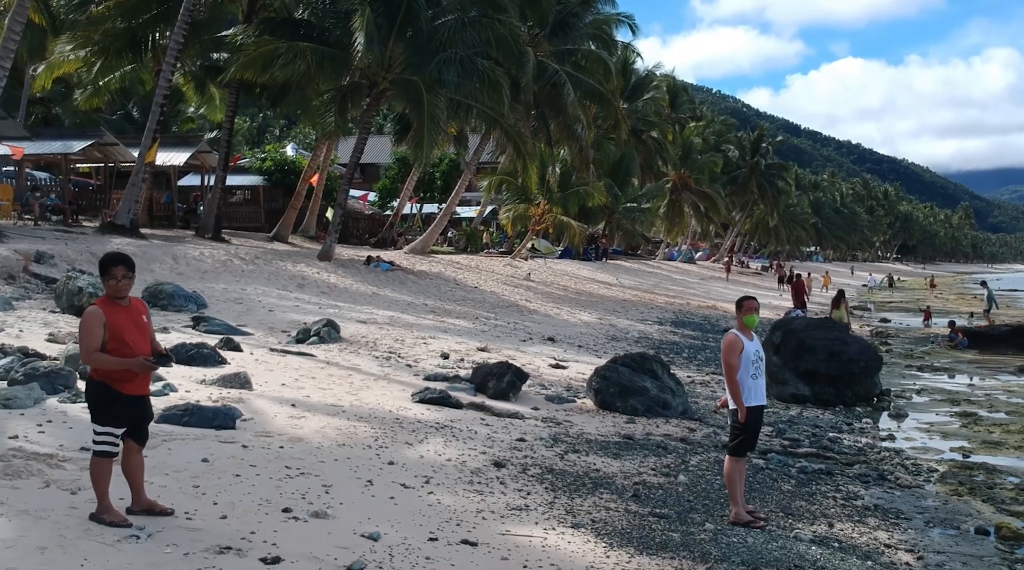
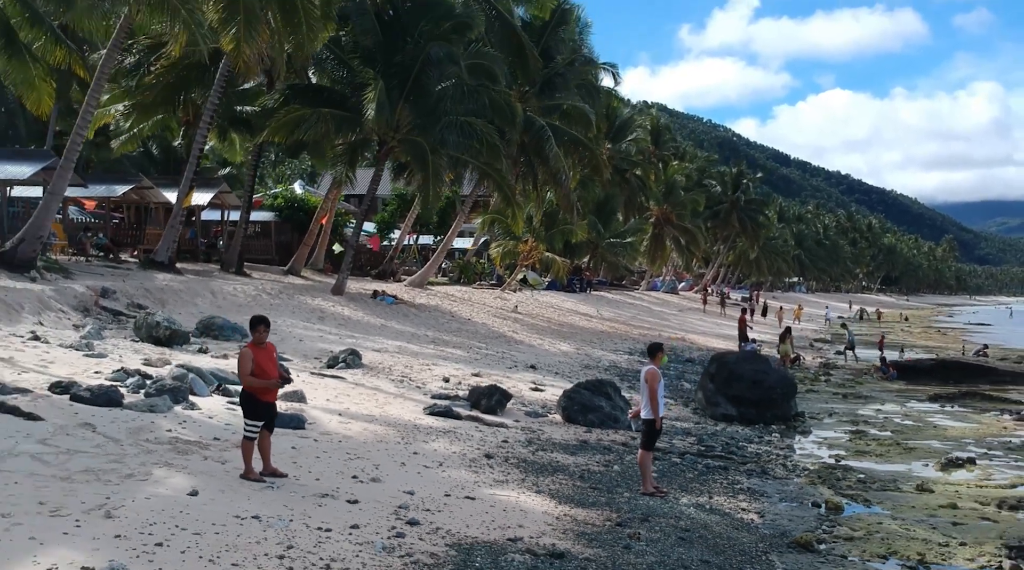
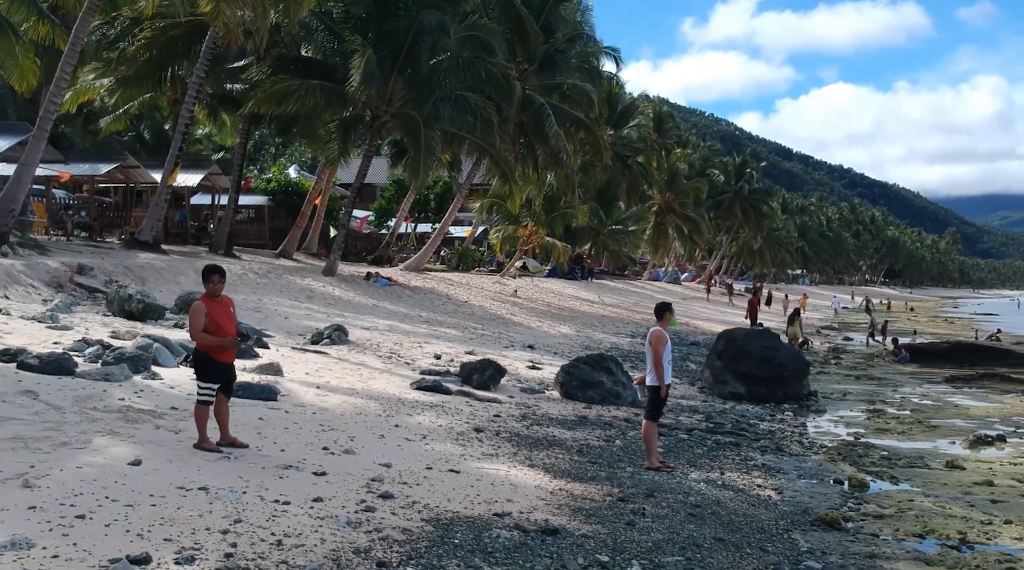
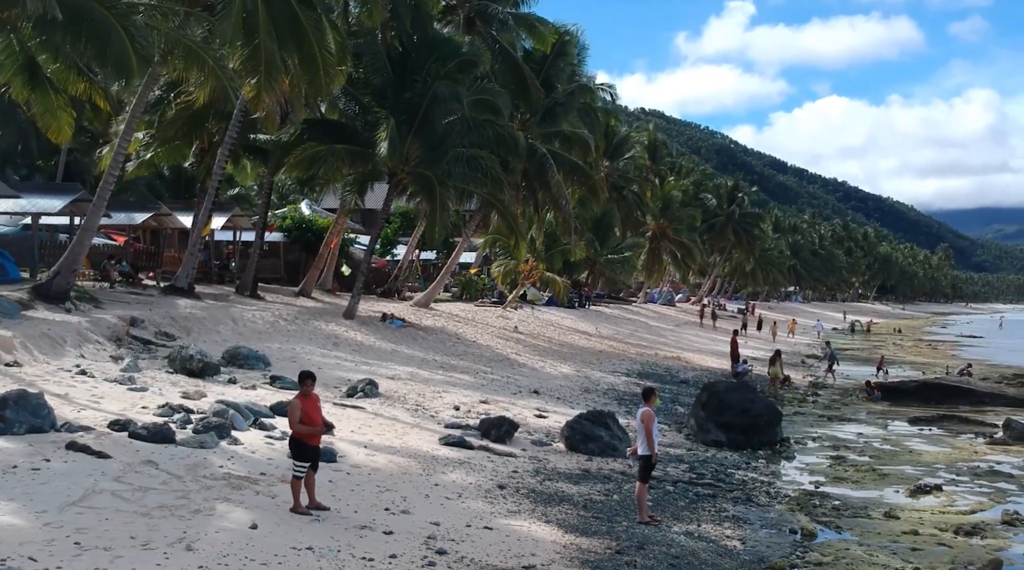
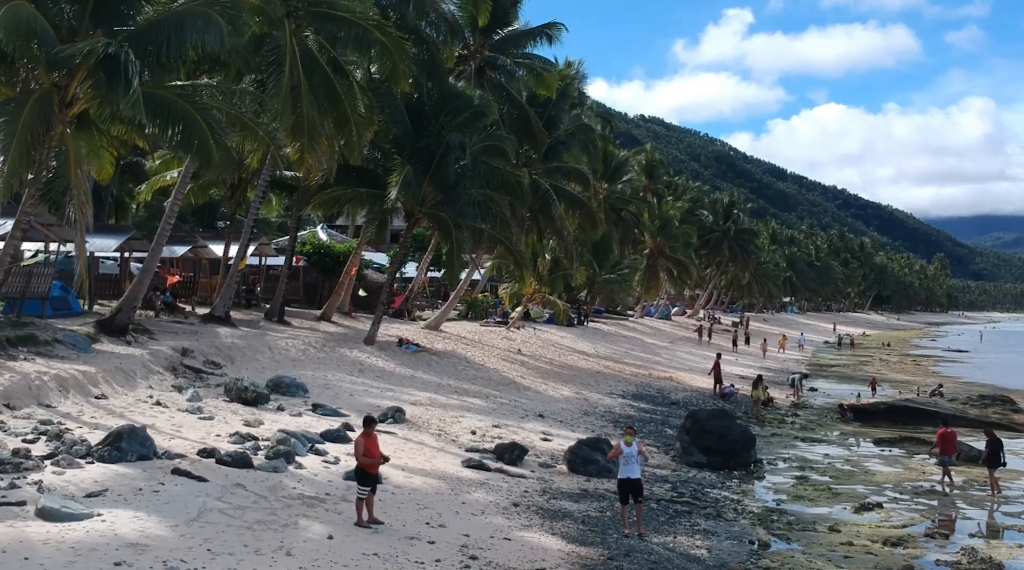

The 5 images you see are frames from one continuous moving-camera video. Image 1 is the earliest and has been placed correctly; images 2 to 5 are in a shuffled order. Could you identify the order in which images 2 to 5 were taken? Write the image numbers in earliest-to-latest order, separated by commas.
3, 2, 4, 5
